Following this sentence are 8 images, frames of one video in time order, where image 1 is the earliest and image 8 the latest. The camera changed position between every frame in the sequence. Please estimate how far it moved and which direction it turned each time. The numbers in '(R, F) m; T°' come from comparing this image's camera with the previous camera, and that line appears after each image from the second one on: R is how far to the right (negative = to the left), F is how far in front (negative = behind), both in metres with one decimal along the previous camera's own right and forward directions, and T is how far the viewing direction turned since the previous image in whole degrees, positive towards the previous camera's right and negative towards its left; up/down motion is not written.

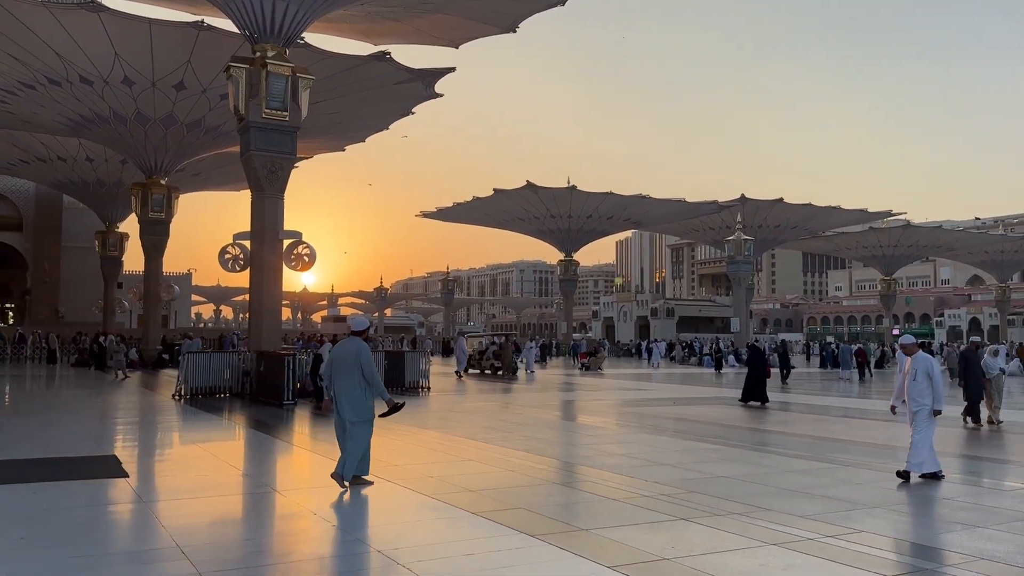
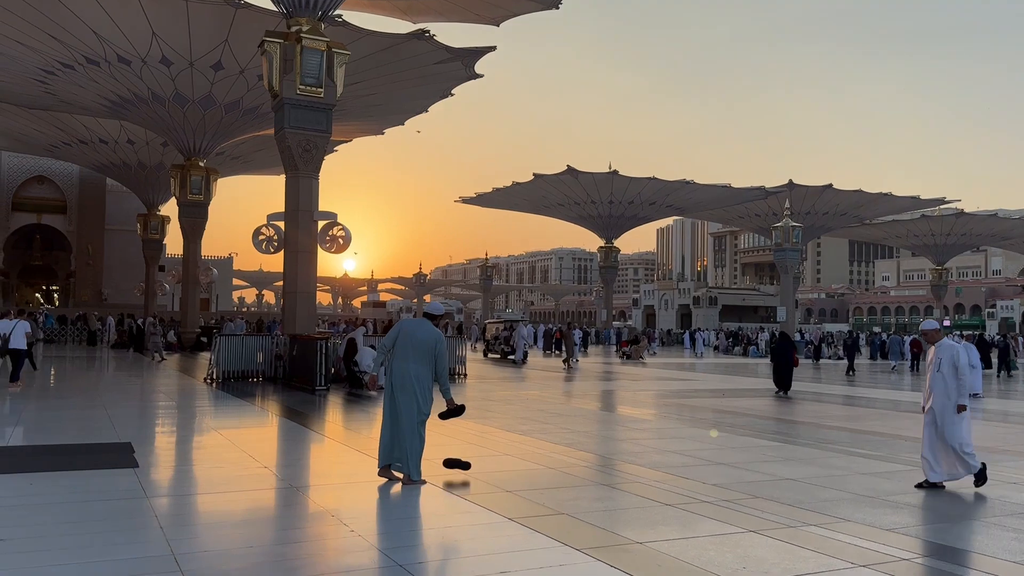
(0.0, +0.4) m; -3°
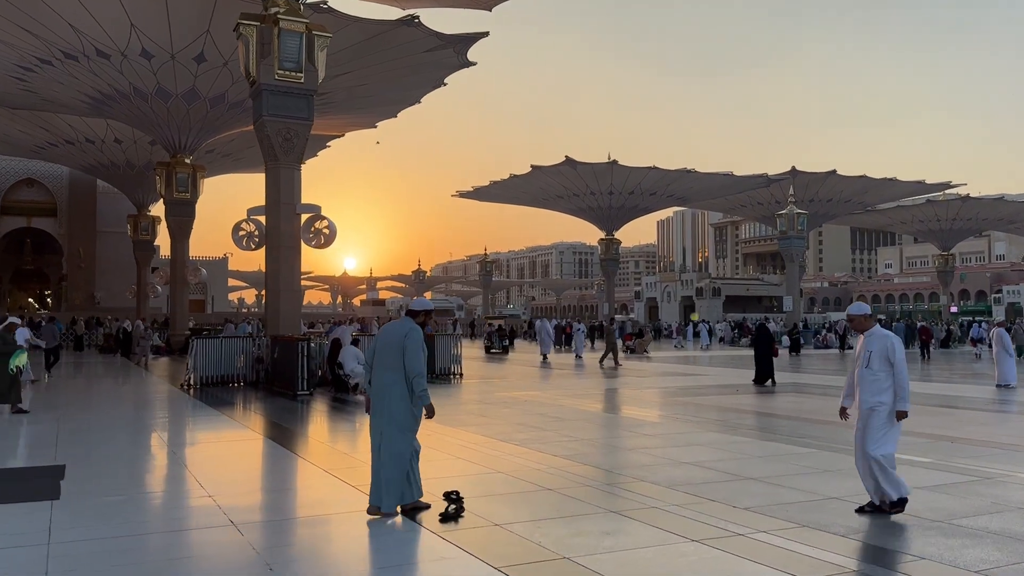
(+0.1, +0.6) m; 0°
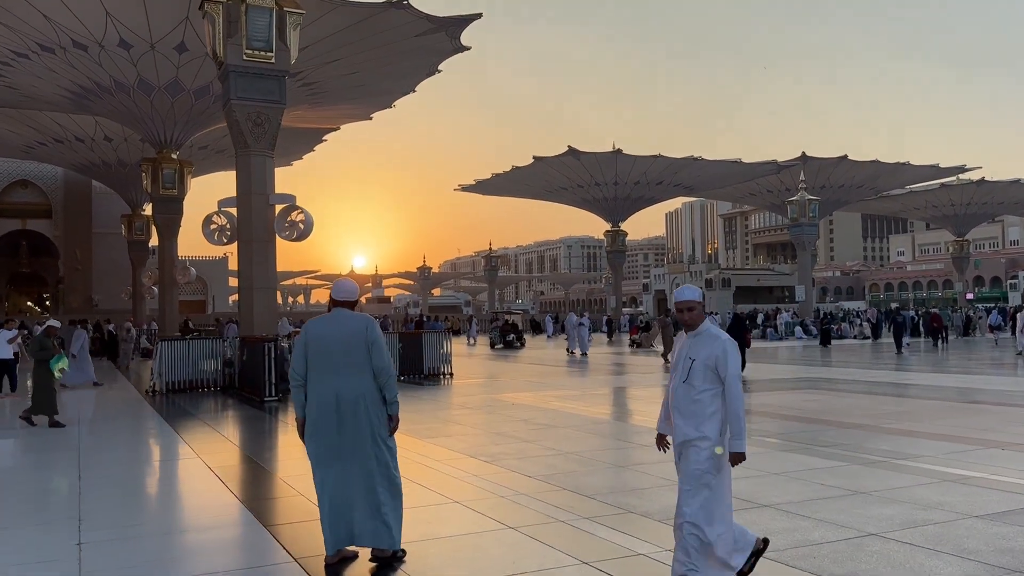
(+0.2, +0.7) m; -1°
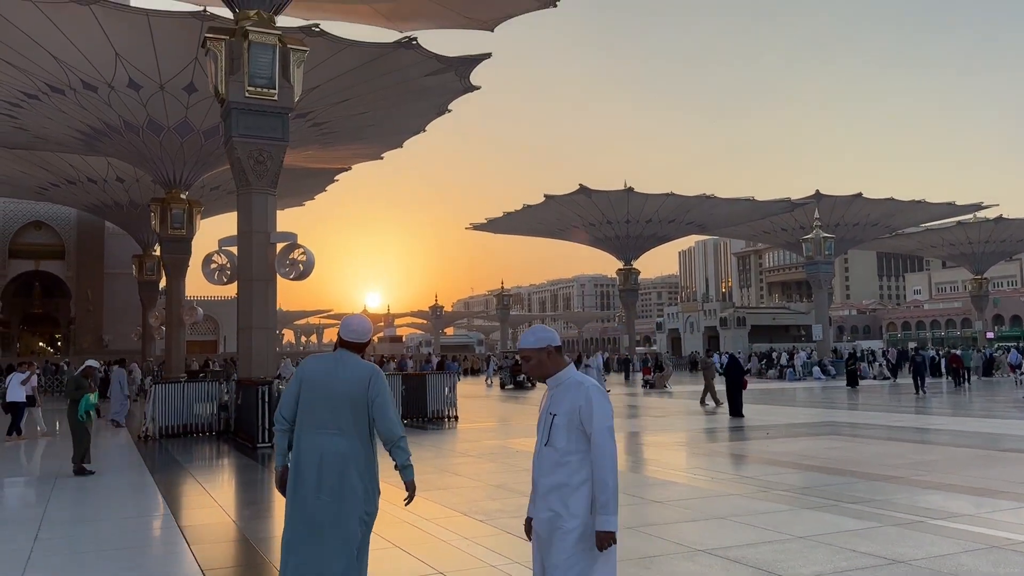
(+0.1, +0.3) m; -1°
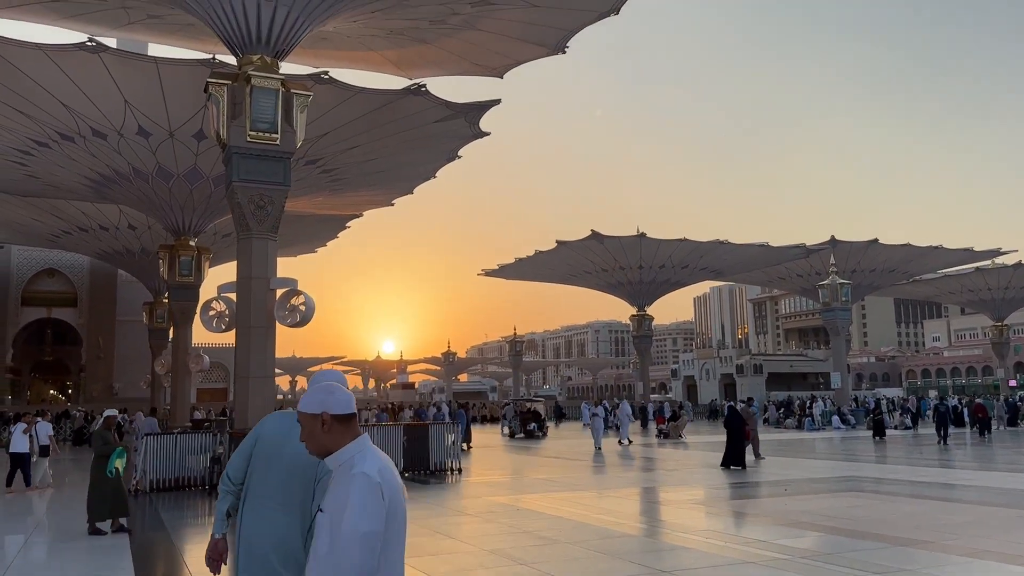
(+0.1, +0.3) m; -1°
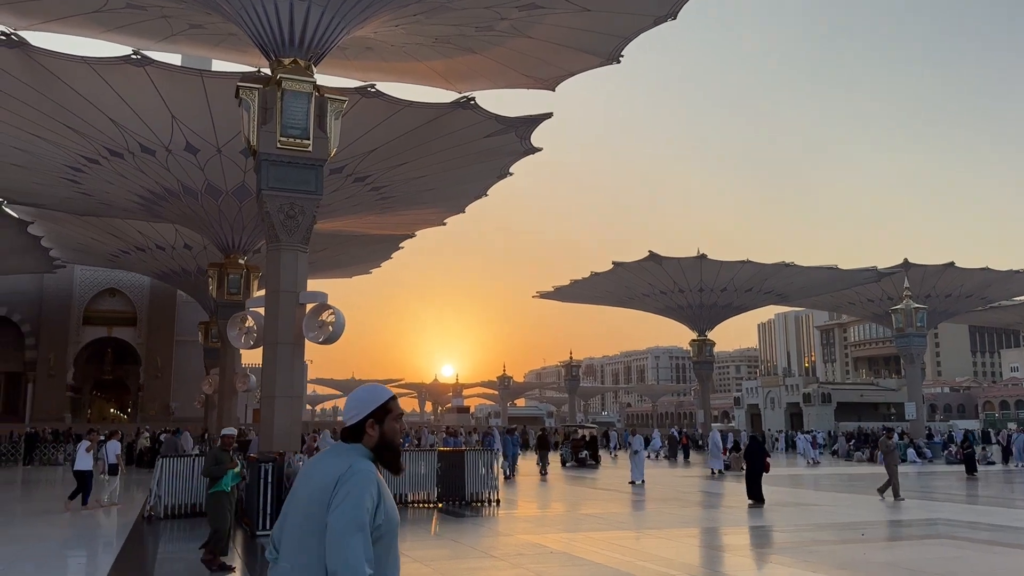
(+0.2, +0.7) m; -4°
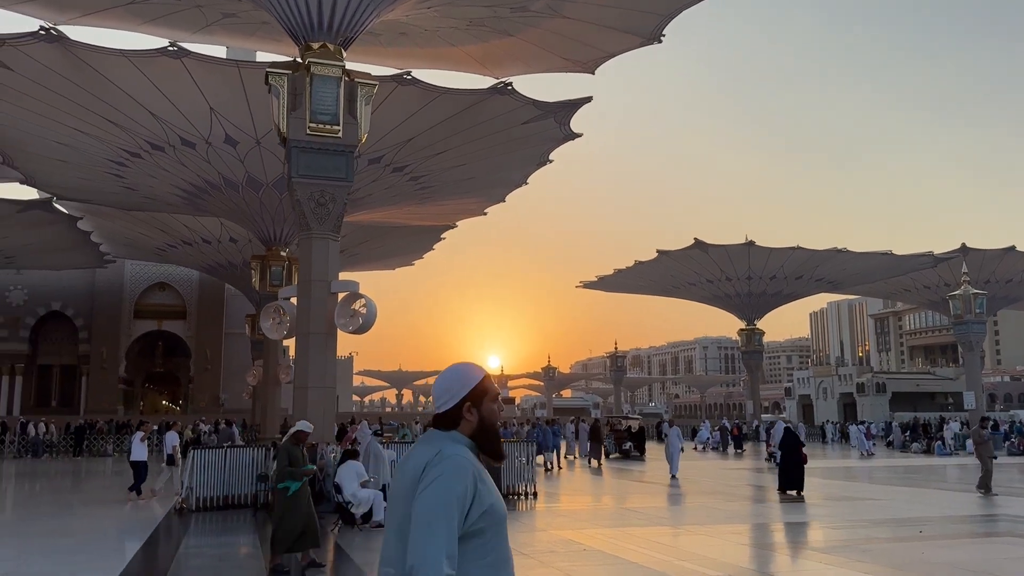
(+0.1, +0.3) m; -3°
